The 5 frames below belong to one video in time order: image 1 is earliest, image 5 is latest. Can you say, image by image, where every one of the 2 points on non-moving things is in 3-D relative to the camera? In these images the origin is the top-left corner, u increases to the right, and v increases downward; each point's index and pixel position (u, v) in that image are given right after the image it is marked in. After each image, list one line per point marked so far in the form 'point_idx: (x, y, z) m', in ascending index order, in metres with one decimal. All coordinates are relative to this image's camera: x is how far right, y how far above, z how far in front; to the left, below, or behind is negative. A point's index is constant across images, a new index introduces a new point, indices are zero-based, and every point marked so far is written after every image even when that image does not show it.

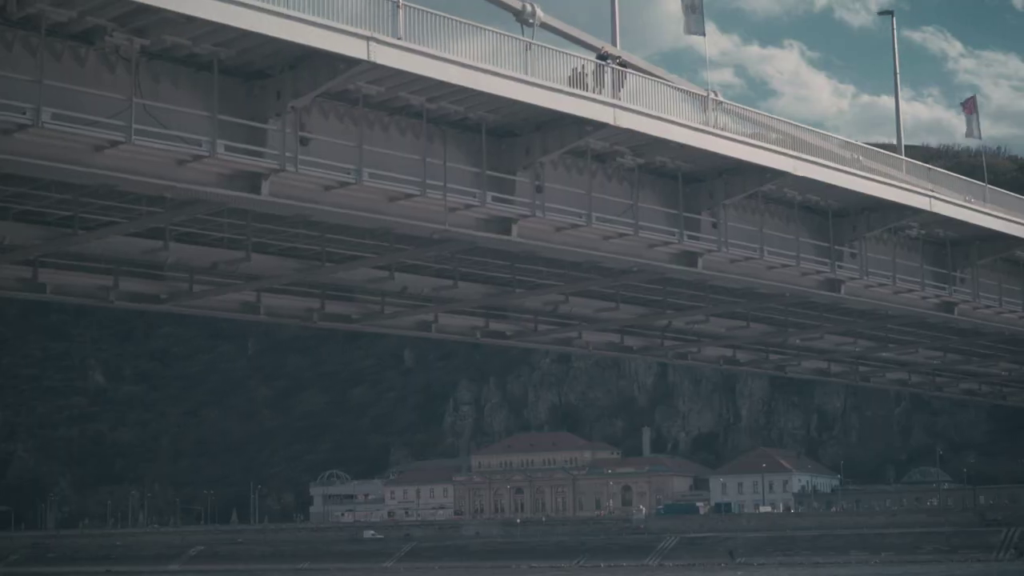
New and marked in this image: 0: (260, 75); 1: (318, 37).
0: (-3.9, +3.2, +20.1) m
1: (-2.8, +3.5, +18.7) m
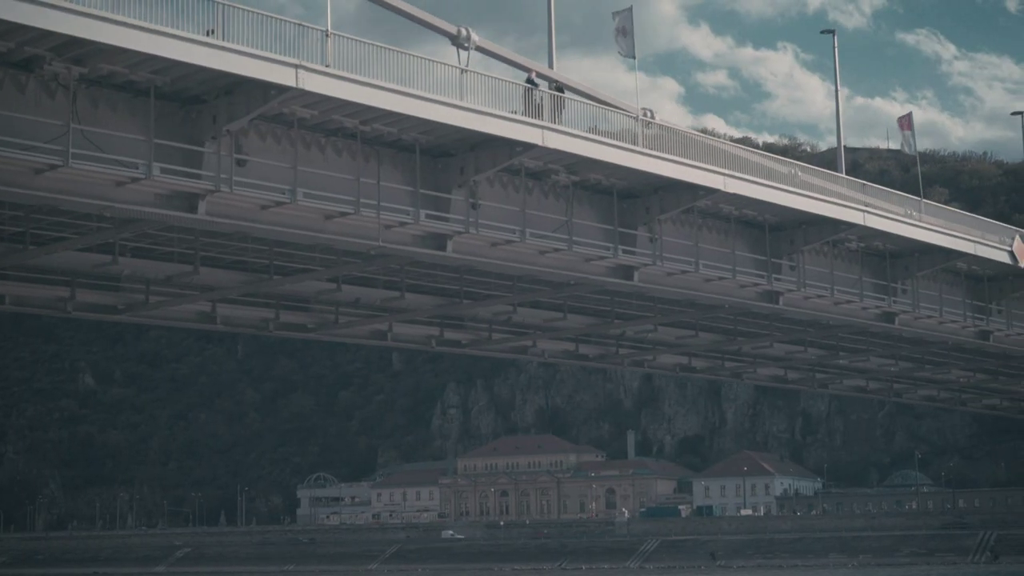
0: (-5.1, +3.0, +21.0) m
1: (-4.0, +3.3, +19.6) m
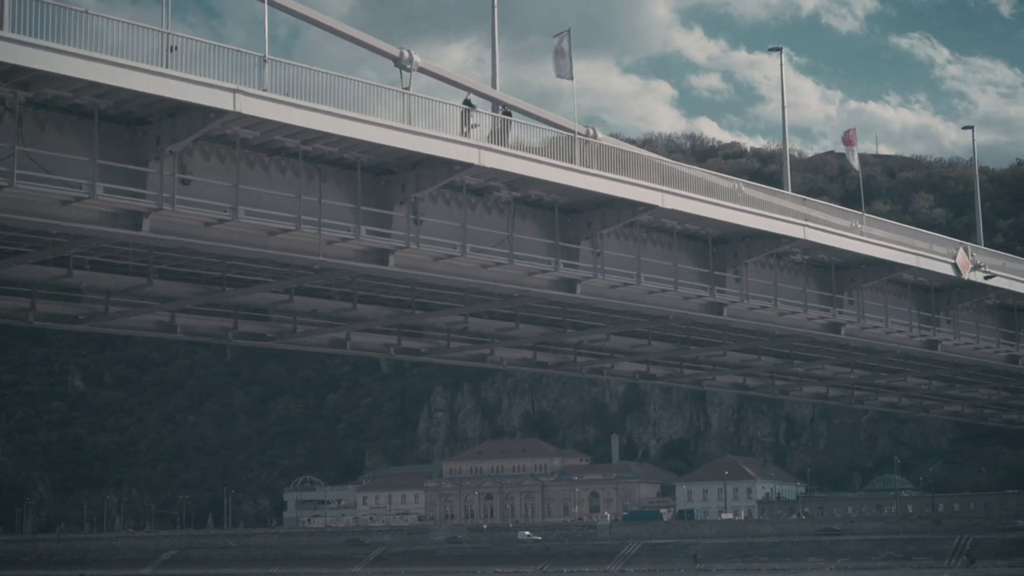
0: (-6.2, +2.8, +21.9) m
1: (-5.1, +3.1, +20.6) m
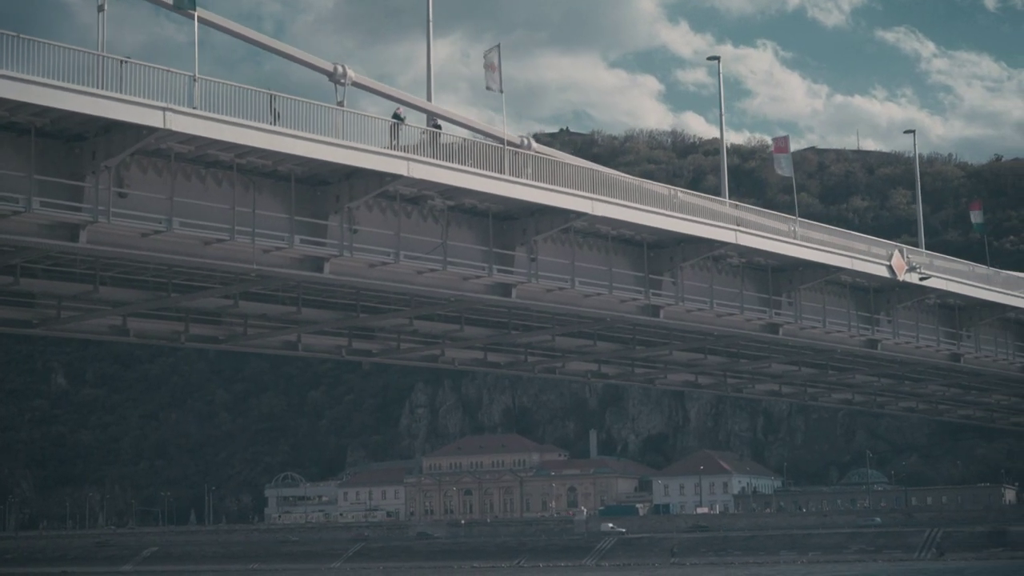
0: (-7.6, +2.6, +22.9) m
1: (-6.4, +2.9, +21.5) m
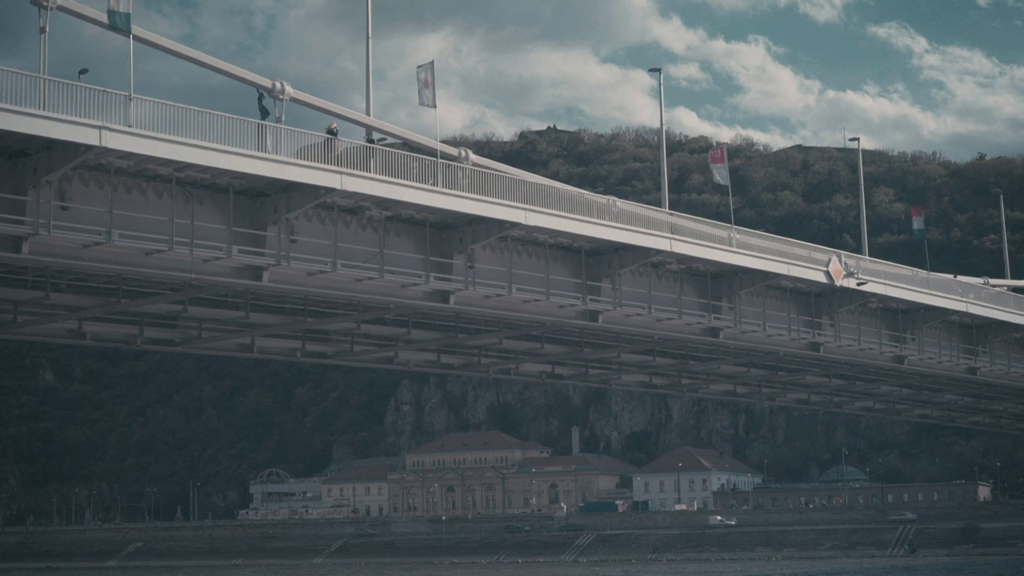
0: (-9.0, +2.5, +24.0) m
1: (-7.8, +2.7, +22.7) m
